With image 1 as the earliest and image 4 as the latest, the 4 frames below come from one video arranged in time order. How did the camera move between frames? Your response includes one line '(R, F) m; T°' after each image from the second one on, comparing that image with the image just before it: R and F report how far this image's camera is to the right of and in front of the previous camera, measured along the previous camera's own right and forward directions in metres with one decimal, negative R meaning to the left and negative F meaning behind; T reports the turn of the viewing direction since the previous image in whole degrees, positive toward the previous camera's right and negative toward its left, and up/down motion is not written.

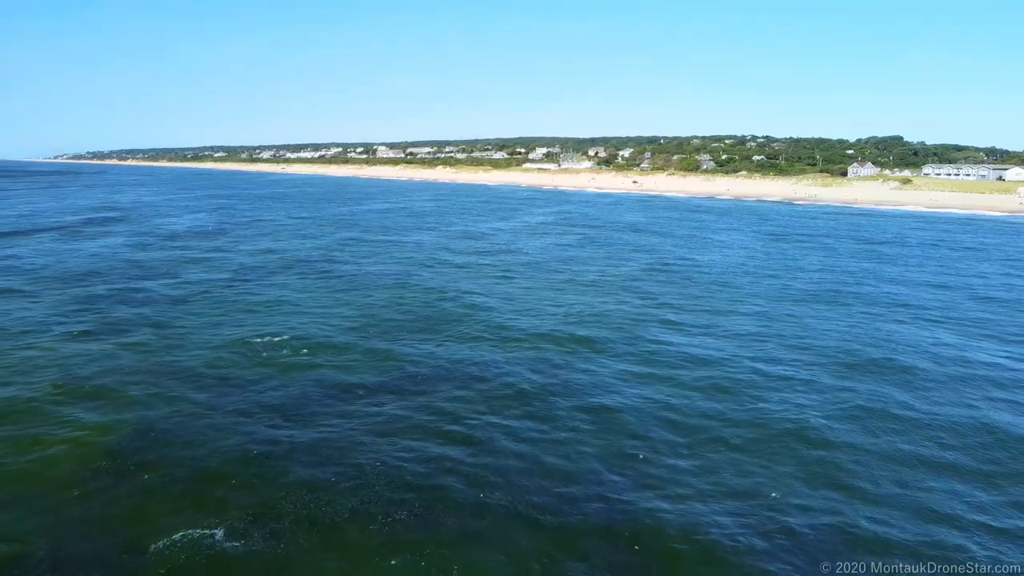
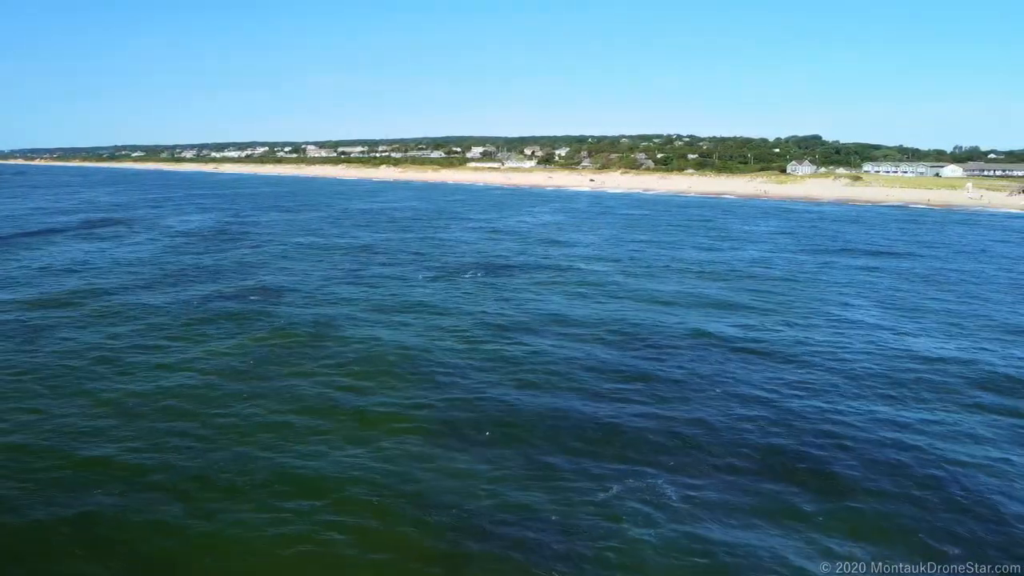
(-2.5, -1.3) m; +4°
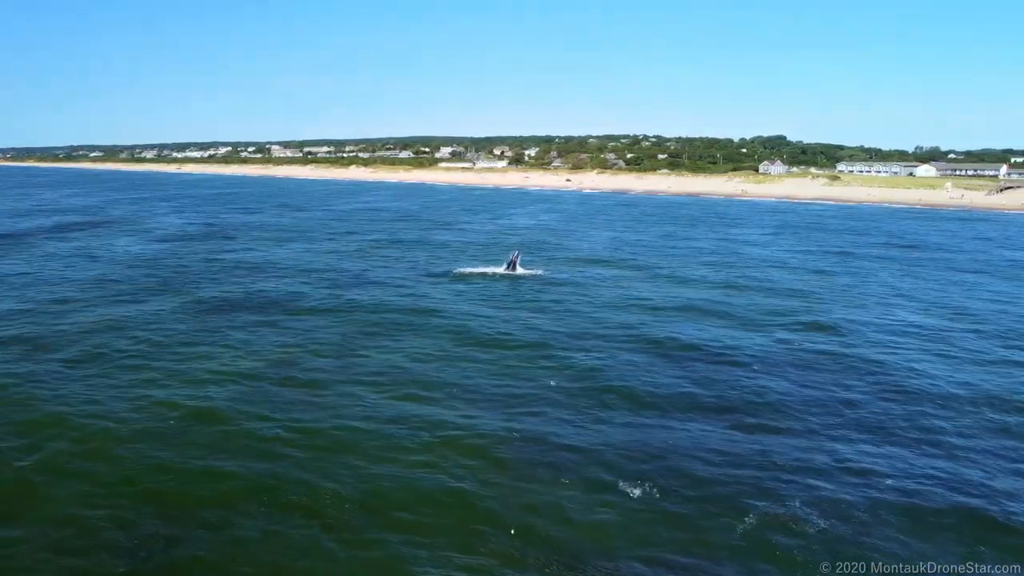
(-1.9, -0.2) m; +2°
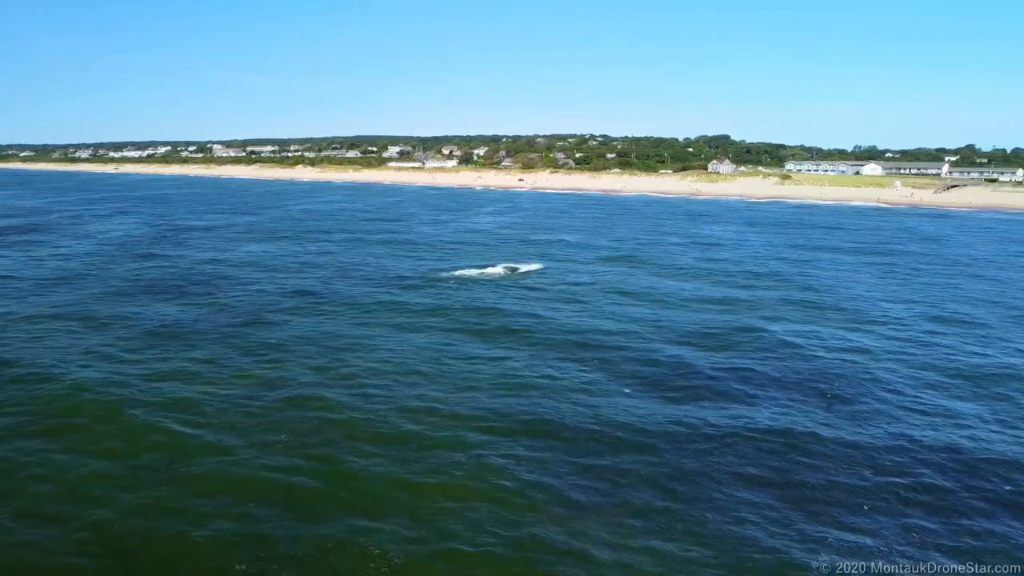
(-1.3, +0.3) m; +4°
